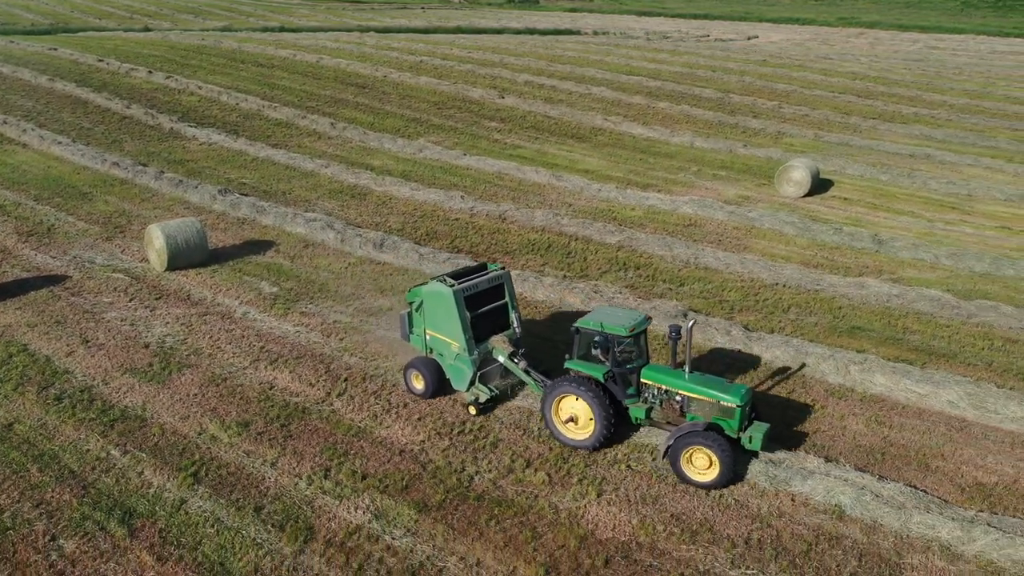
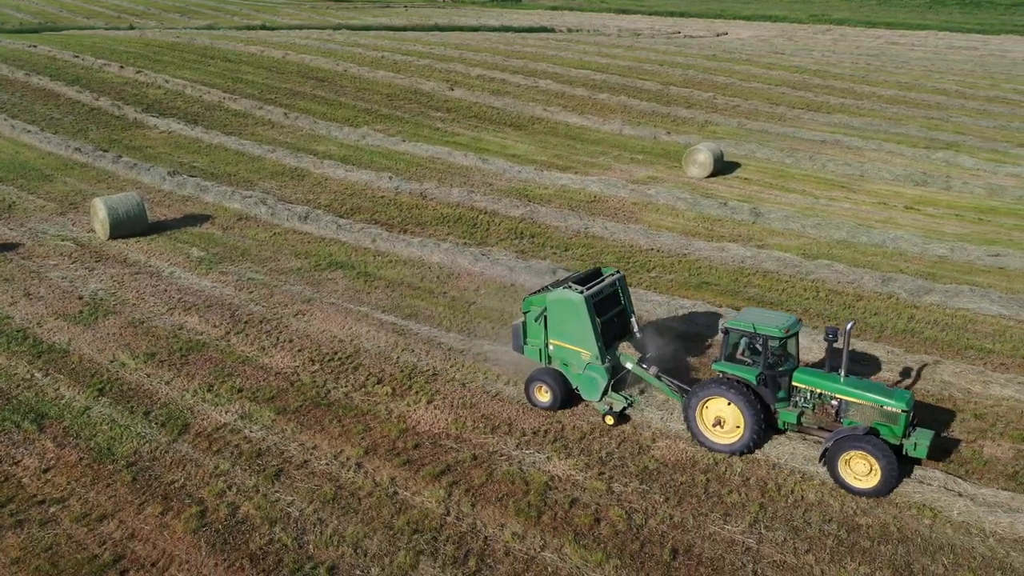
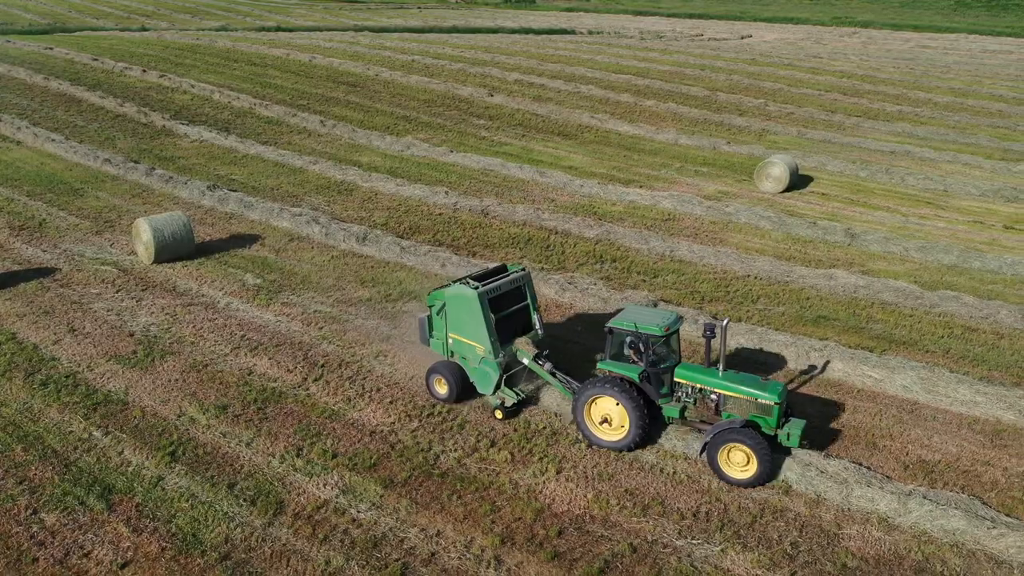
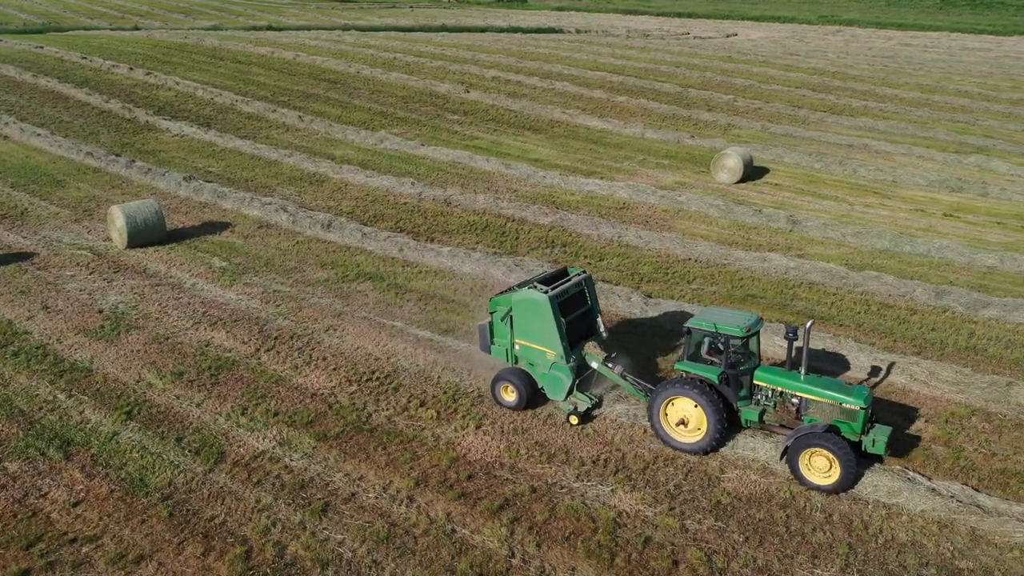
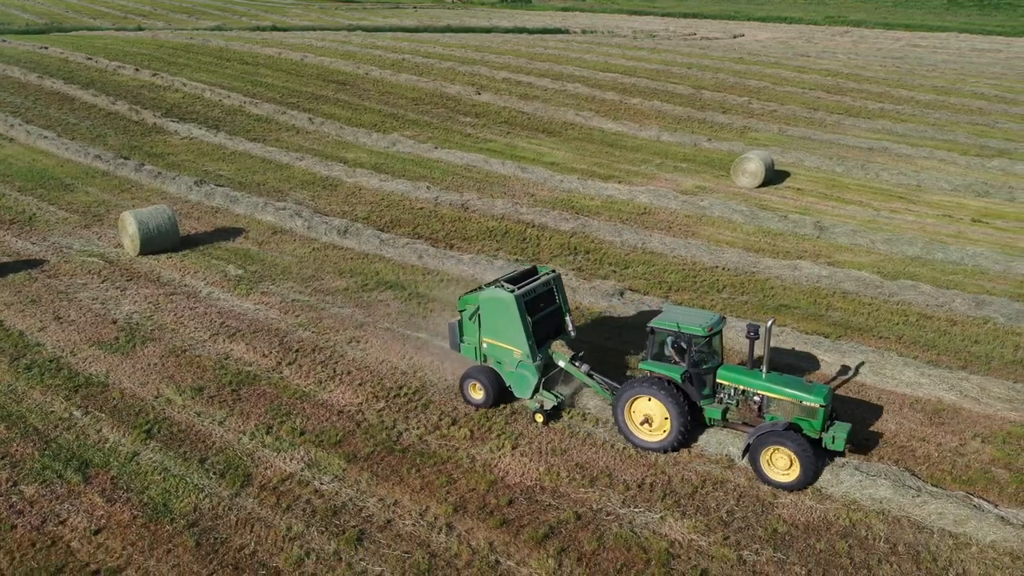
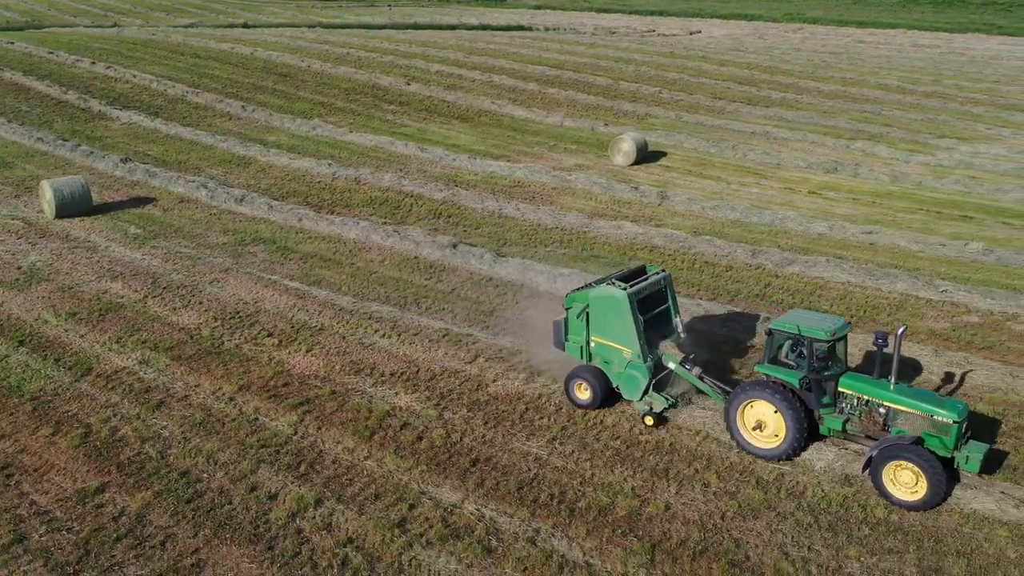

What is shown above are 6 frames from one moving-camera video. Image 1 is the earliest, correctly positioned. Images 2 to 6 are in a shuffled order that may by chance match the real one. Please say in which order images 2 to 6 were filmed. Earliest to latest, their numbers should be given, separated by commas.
3, 5, 4, 2, 6
